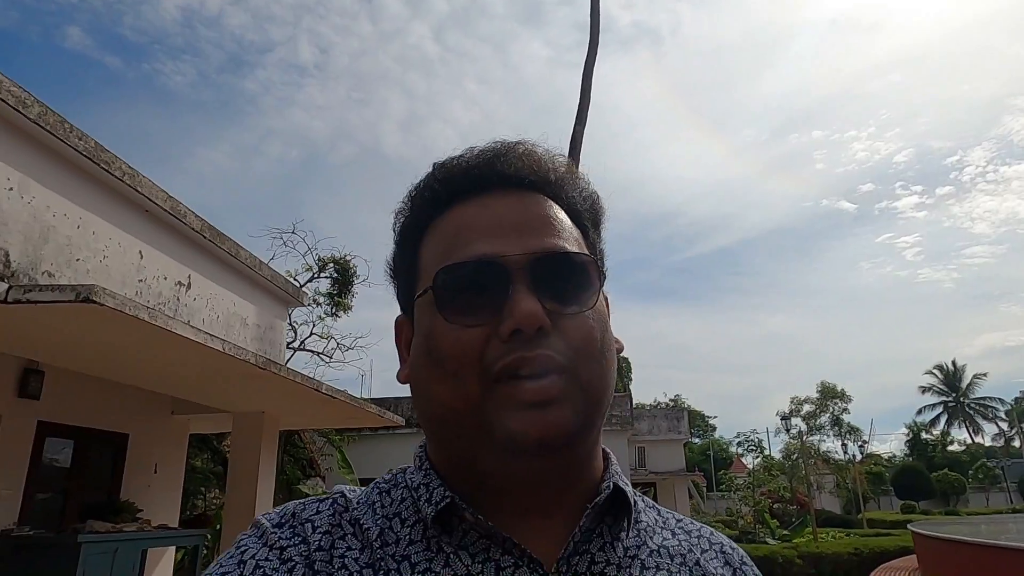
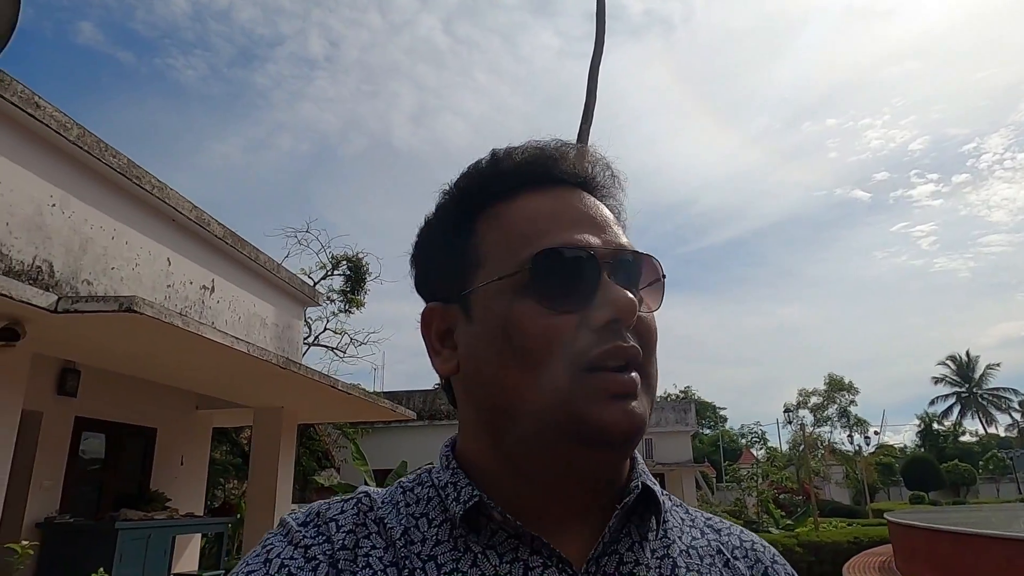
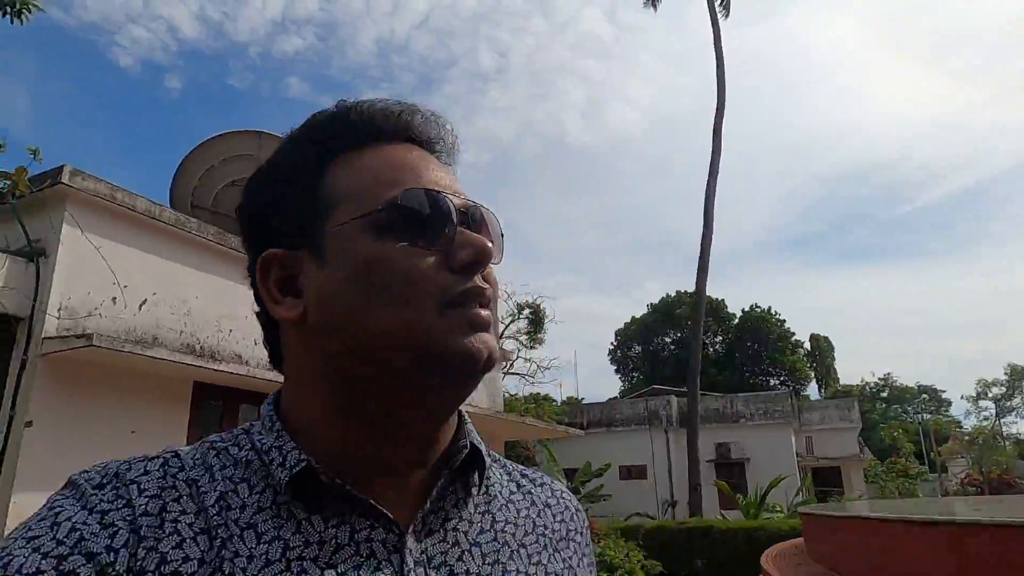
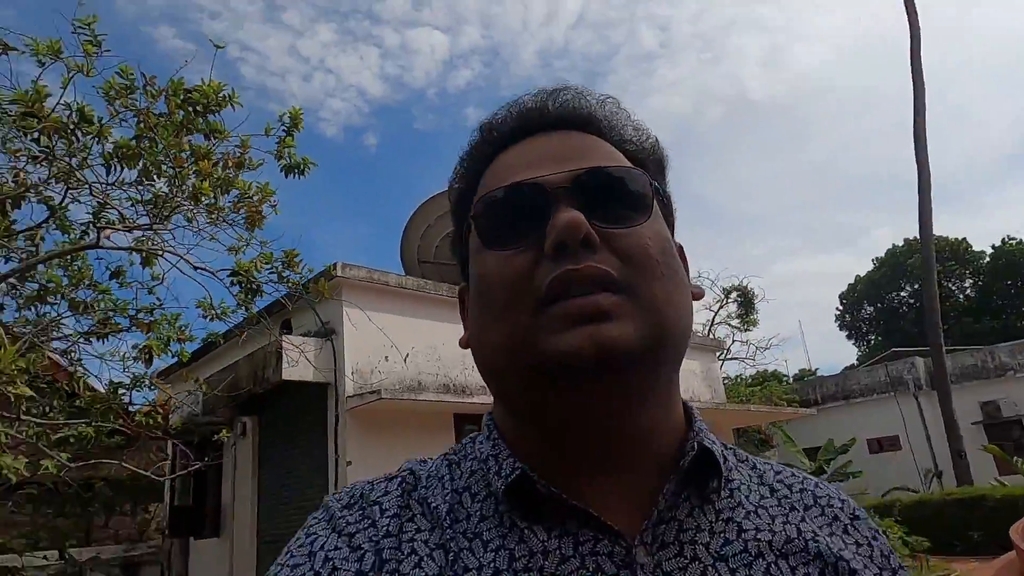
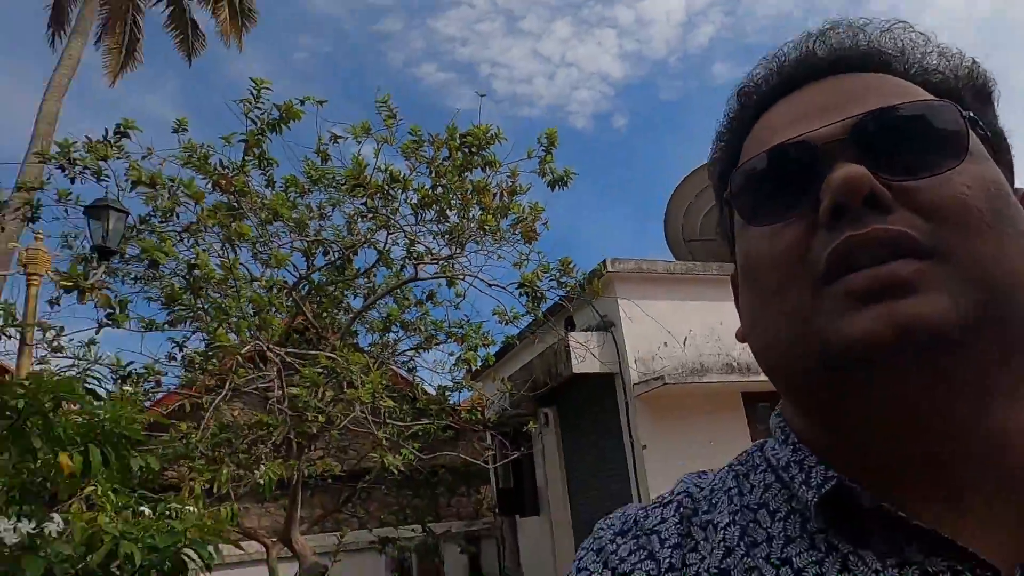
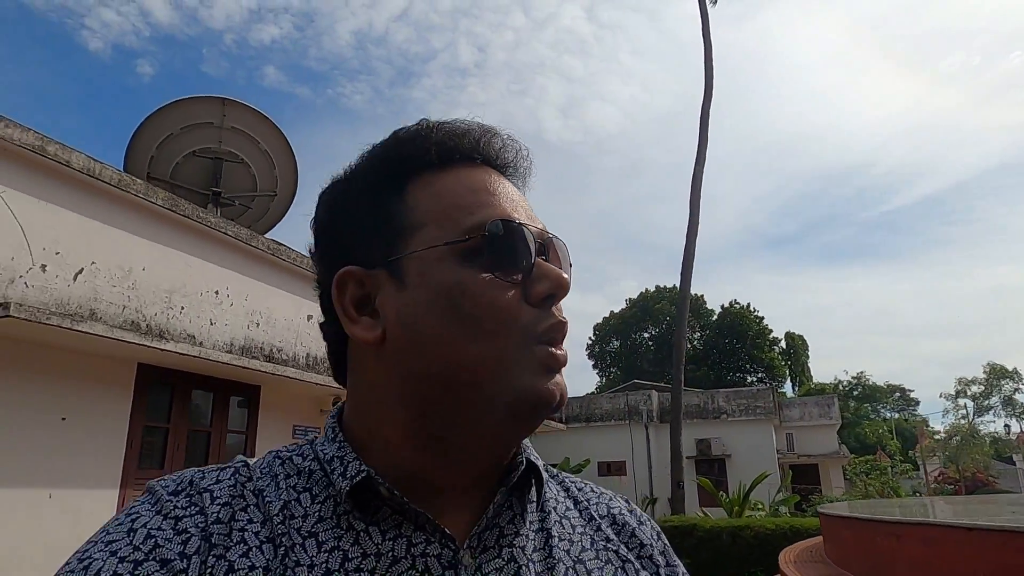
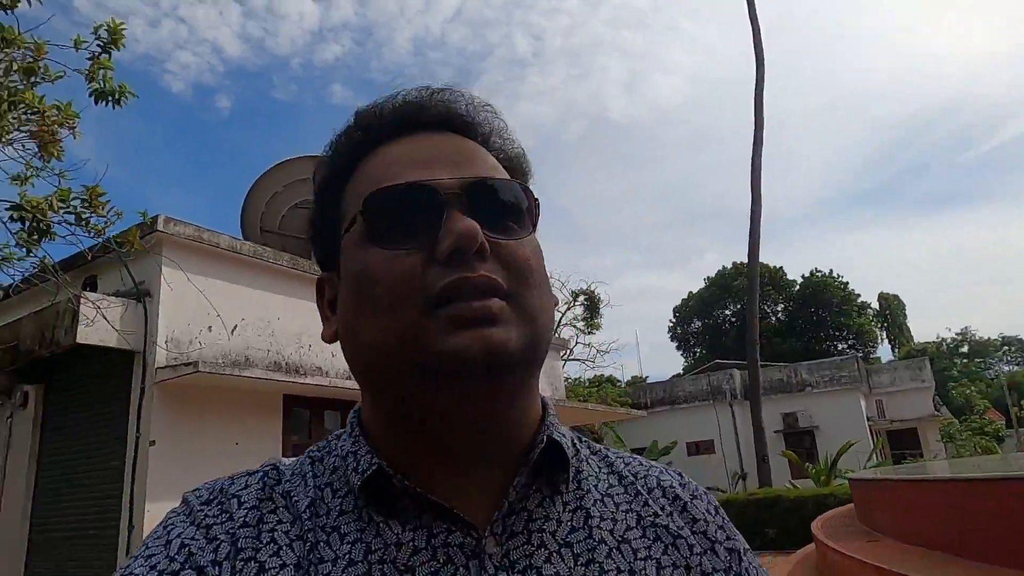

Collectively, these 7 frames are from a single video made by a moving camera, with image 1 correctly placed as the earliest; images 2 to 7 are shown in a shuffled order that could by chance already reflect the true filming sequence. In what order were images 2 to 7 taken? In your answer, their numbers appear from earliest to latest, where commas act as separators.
2, 6, 3, 7, 4, 5
